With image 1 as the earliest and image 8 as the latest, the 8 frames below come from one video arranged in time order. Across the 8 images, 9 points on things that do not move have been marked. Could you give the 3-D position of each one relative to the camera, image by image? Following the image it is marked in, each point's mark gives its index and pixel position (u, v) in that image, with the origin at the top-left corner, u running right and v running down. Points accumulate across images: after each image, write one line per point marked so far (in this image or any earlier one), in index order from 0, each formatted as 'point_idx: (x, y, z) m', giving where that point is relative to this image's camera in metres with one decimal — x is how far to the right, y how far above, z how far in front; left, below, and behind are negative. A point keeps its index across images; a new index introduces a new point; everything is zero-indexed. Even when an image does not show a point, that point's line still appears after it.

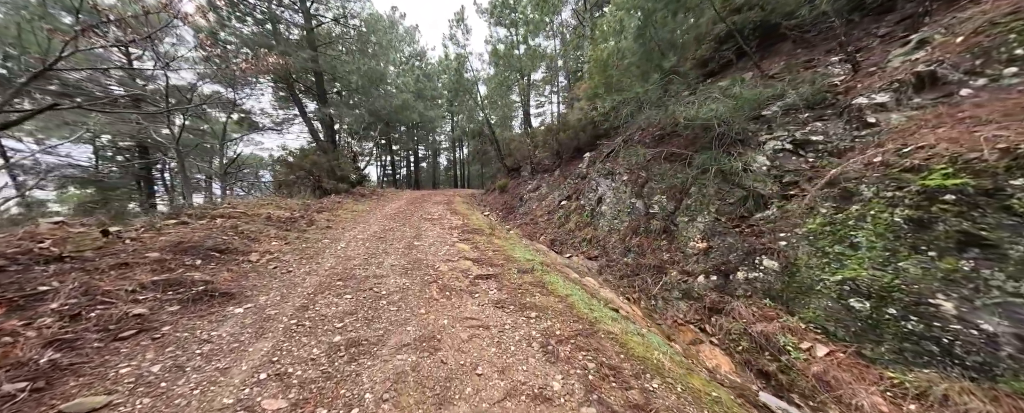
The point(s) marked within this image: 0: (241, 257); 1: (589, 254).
0: (-3.4, -0.6, +3.6) m
1: (+1.7, -1.1, +6.6) m
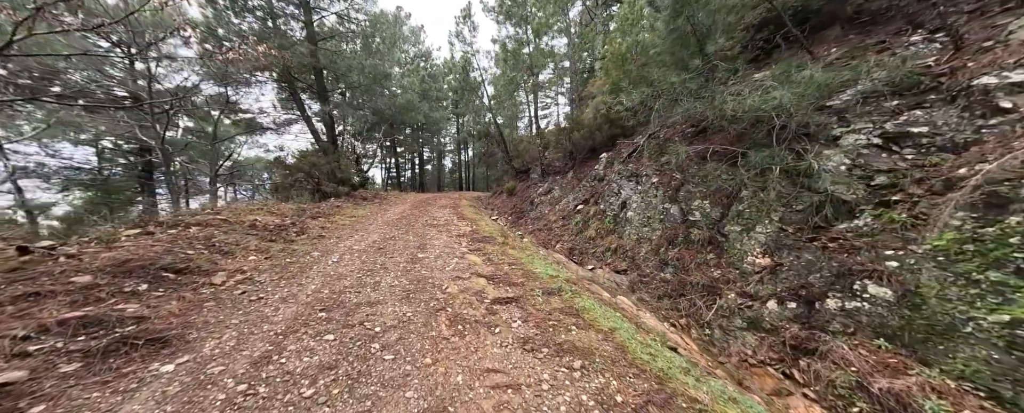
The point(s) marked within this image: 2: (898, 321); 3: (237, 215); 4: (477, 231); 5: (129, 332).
0: (-3.1, -0.7, +2.9) m
1: (+2.1, -1.2, +5.8) m
2: (+3.4, -1.0, +2.5) m
3: (-5.3, -0.2, +5.5) m
4: (-0.9, -0.8, +7.5) m
5: (-2.6, -0.9, +2.0) m
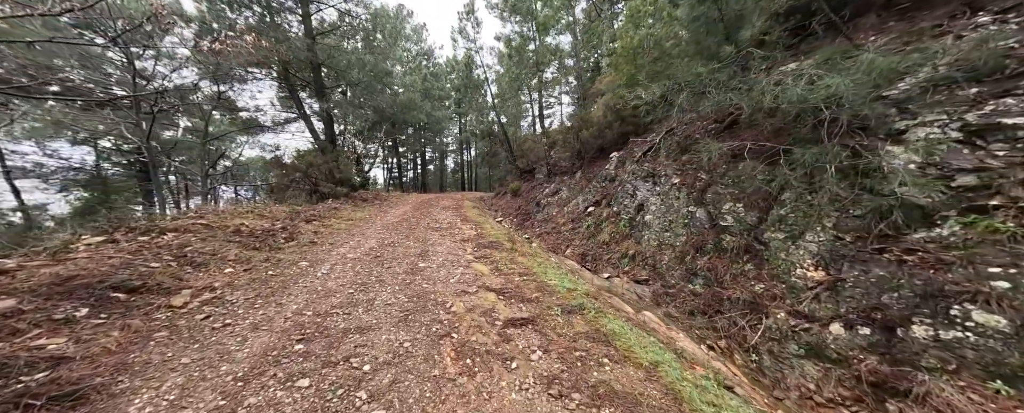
0: (-2.9, -0.8, +2.4) m
1: (+2.3, -1.2, +5.3) m
2: (+3.6, -1.1, +2.0) m
3: (-5.1, -0.2, +5.1) m
4: (-0.7, -0.8, +7.1) m
5: (-2.5, -0.9, +1.5) m
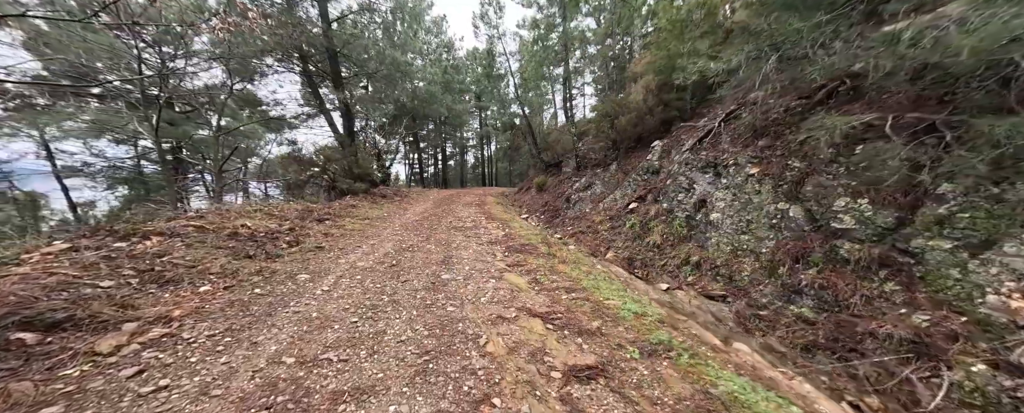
0: (-2.5, -0.8, +1.7) m
1: (+2.9, -1.2, +4.2) m
2: (+3.9, -1.1, +0.9) m
3: (-4.5, -0.2, +4.5) m
4: (0.0, -0.8, +6.2) m
5: (-2.1, -0.9, +0.8) m
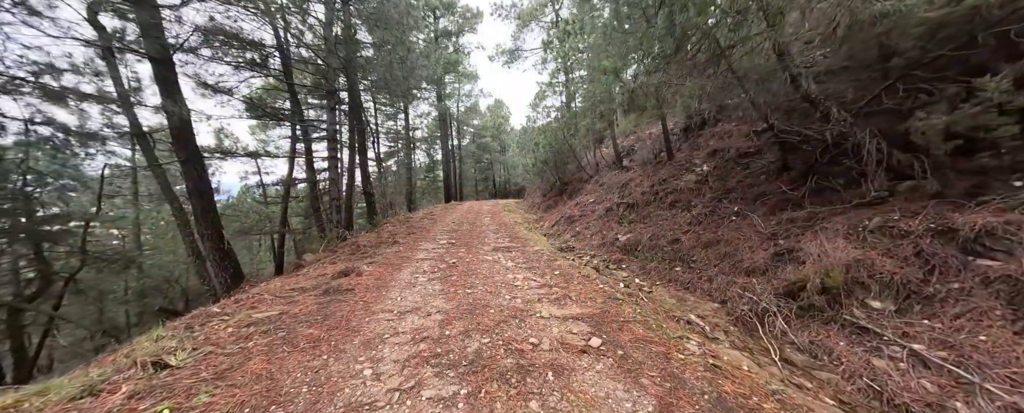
0: (-2.3, -0.8, +0.8) m
1: (+3.1, -1.3, +3.2) m
2: (+4.1, -1.2, -0.2) m
3: (-4.2, -0.1, +3.7) m
4: (+0.3, -0.8, +5.3) m
5: (-1.9, -0.9, -0.1) m
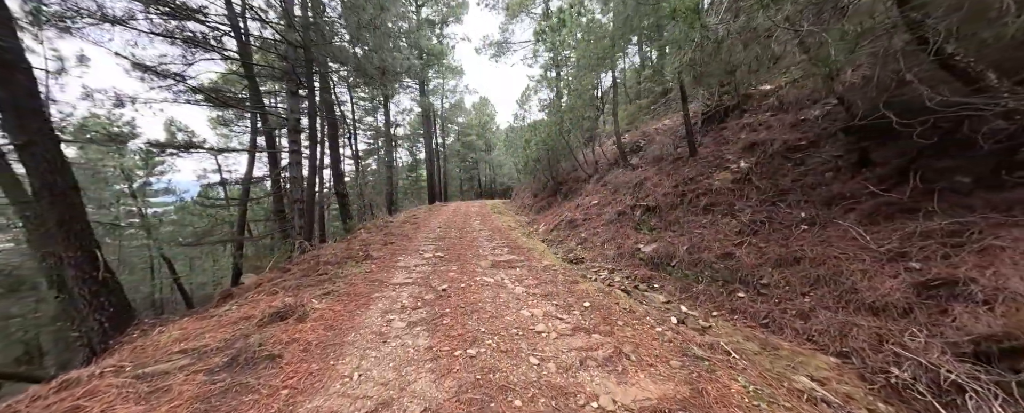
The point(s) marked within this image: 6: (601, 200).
0: (-2.0, -0.9, -0.5) m
1: (+3.4, -1.4, +2.1) m
2: (+4.5, -1.3, -1.2) m
3: (-4.0, -0.2, +2.2) m
4: (+0.5, -0.9, +4.0) m
5: (-1.5, -1.0, -1.4) m
6: (+2.8, +0.2, +9.1) m
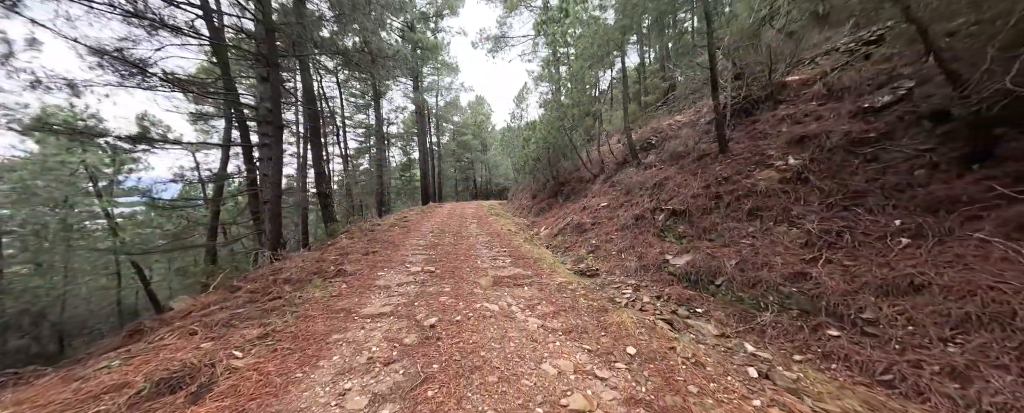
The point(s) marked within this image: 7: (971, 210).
0: (-1.8, -0.9, -1.5) m
1: (+3.5, -1.5, +1.2) m
2: (+4.7, -1.4, -2.1) m
3: (-3.9, -0.3, +1.2) m
4: (+0.6, -1.0, +3.1) m
5: (-1.3, -1.1, -2.4) m
6: (+2.8, +0.1, +8.2) m
7: (+4.5, 0.0, +2.8) m
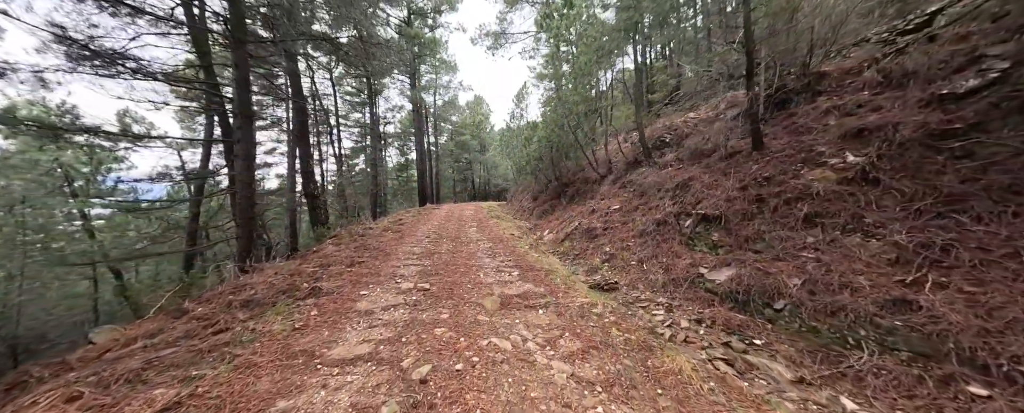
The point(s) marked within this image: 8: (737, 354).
0: (-1.6, -1.0, -2.3) m
1: (+3.6, -1.5, +0.5) m
2: (+4.9, -1.4, -2.8) m
3: (-3.7, -0.3, +0.4) m
4: (+0.7, -1.0, +2.4) m
5: (-1.2, -1.1, -3.2) m
6: (+2.9, 0.0, +7.4) m
7: (+4.6, -0.1, +2.1) m
8: (+2.1, -1.4, +2.7) m
